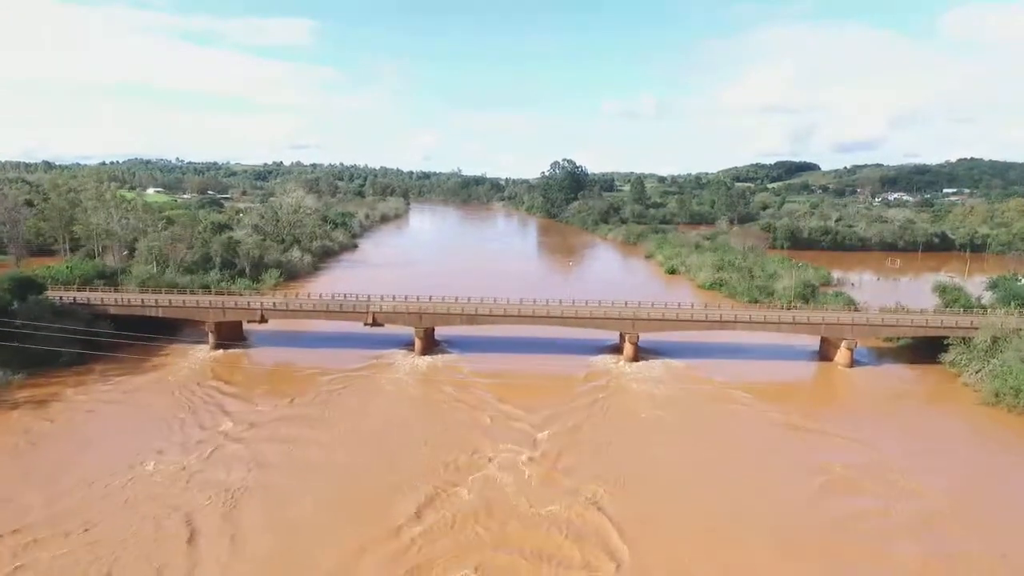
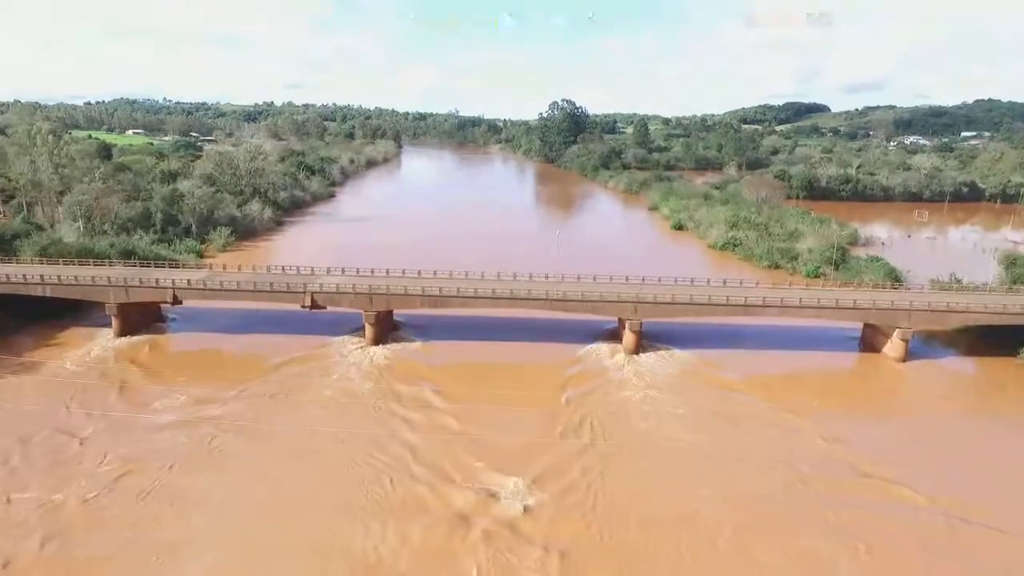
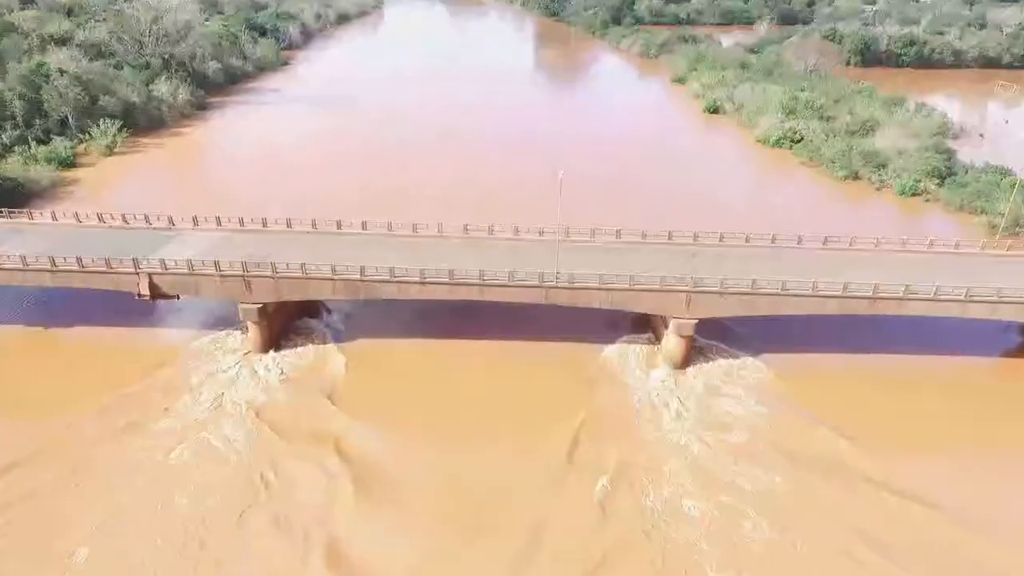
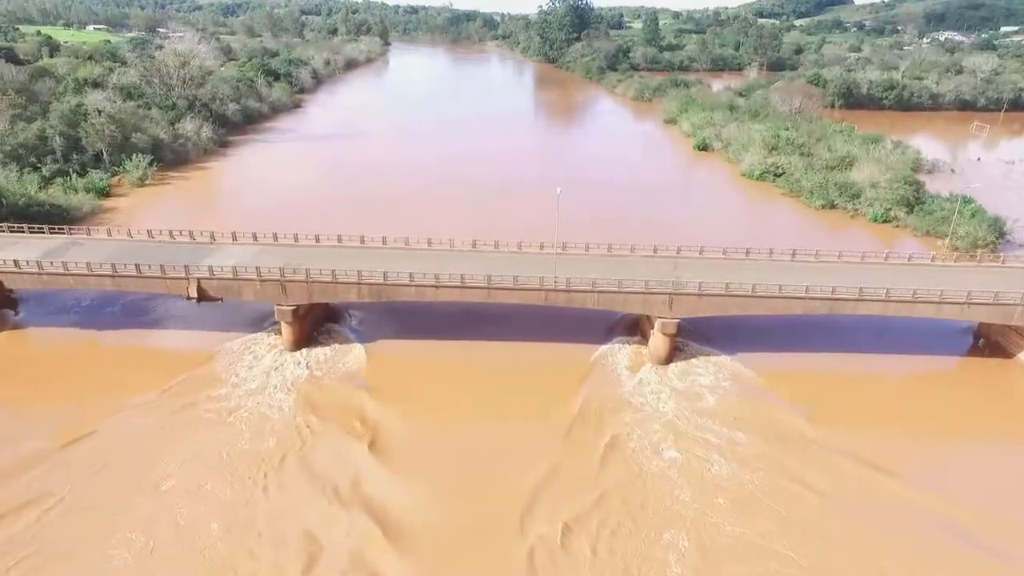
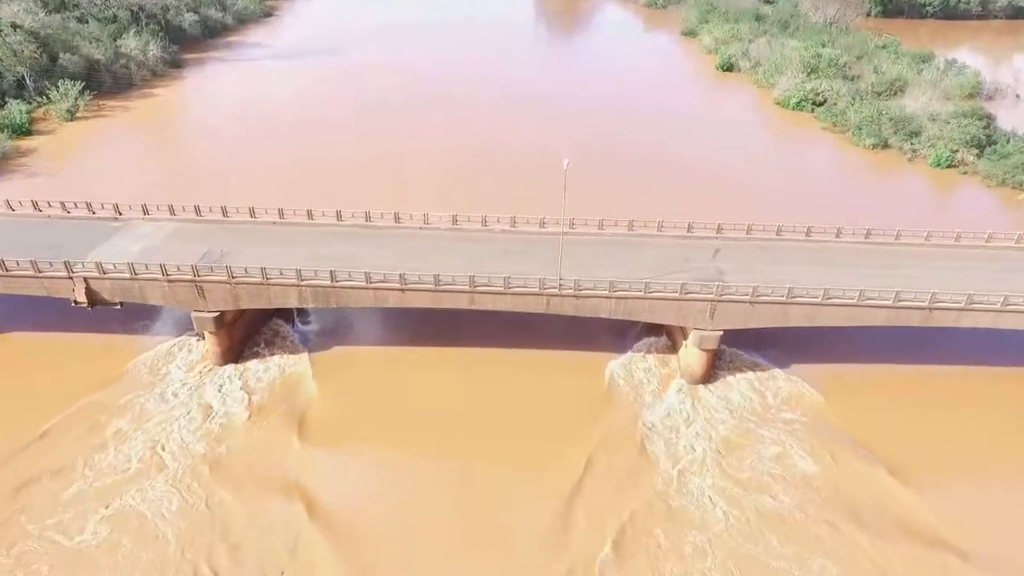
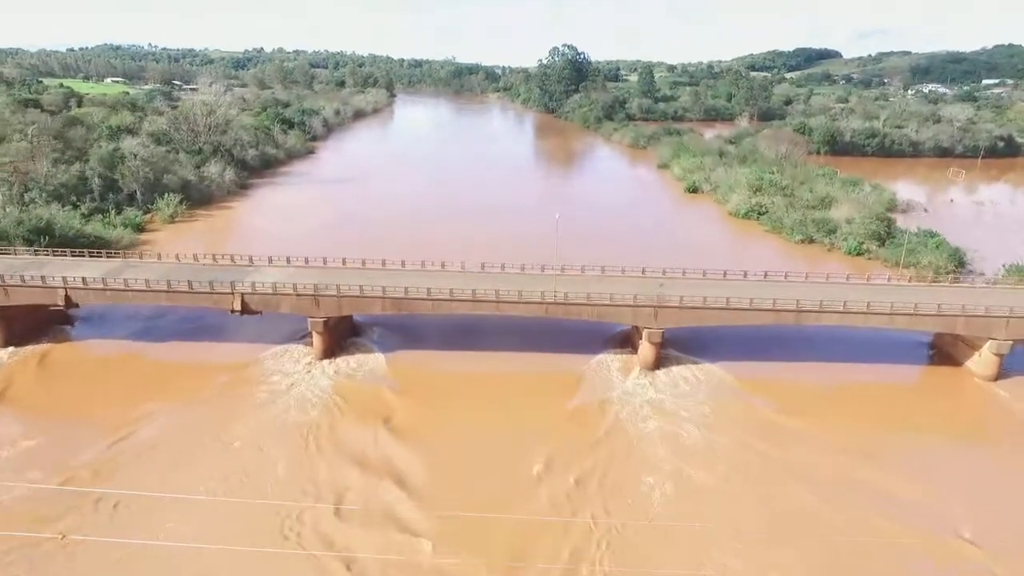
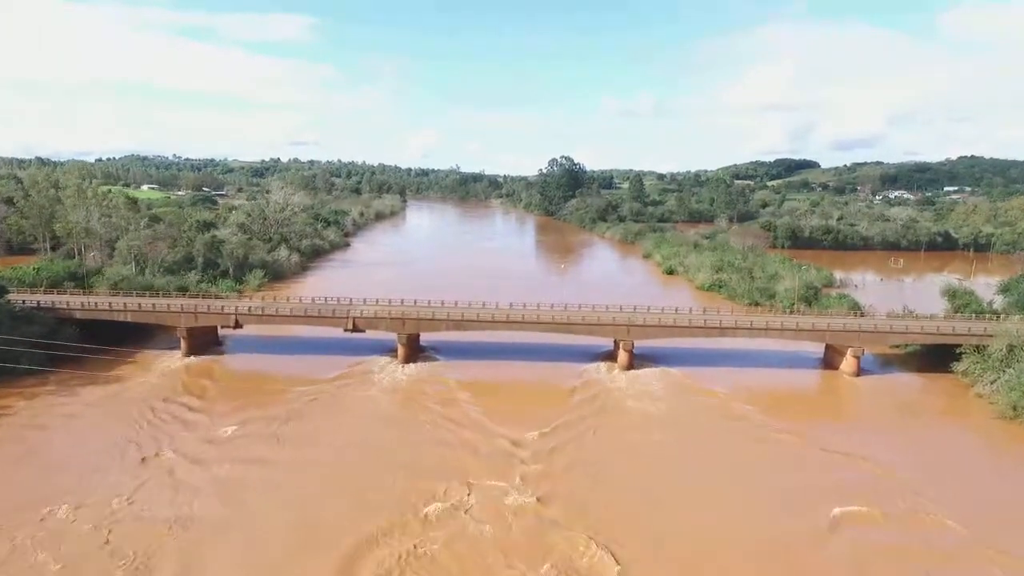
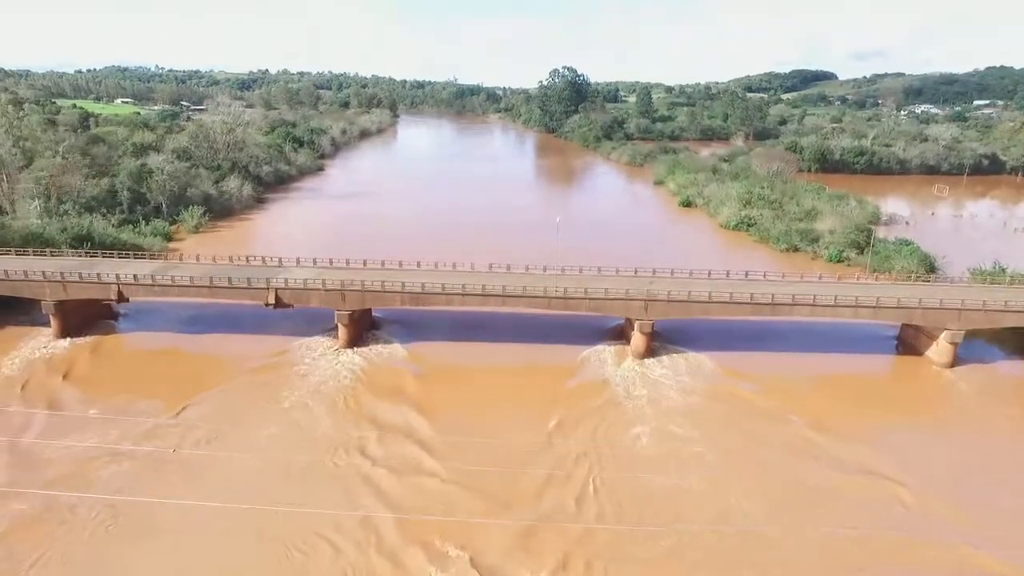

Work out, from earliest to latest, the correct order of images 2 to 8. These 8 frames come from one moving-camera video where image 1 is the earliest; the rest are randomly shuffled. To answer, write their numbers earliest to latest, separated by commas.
7, 2, 8, 6, 4, 3, 5
